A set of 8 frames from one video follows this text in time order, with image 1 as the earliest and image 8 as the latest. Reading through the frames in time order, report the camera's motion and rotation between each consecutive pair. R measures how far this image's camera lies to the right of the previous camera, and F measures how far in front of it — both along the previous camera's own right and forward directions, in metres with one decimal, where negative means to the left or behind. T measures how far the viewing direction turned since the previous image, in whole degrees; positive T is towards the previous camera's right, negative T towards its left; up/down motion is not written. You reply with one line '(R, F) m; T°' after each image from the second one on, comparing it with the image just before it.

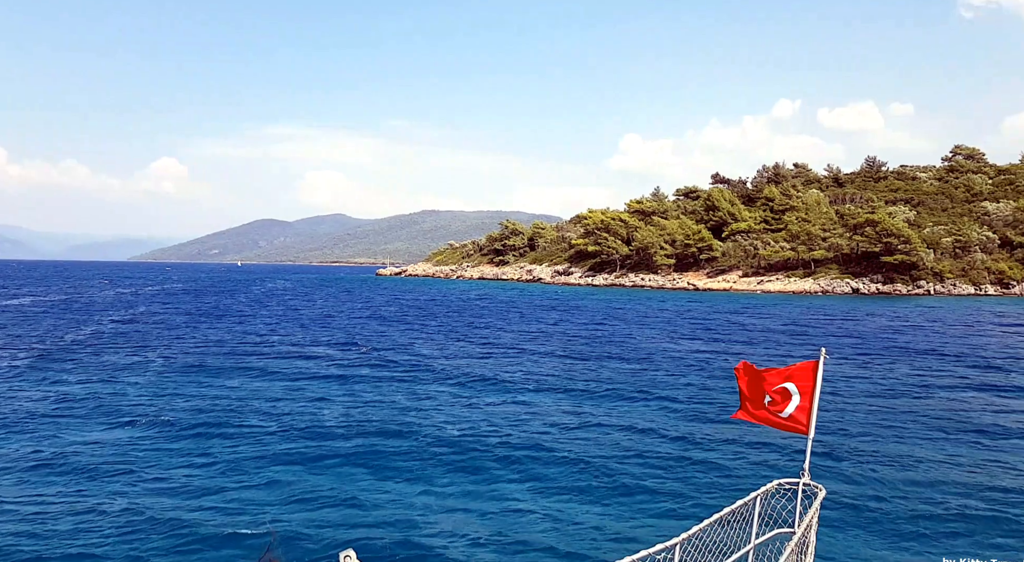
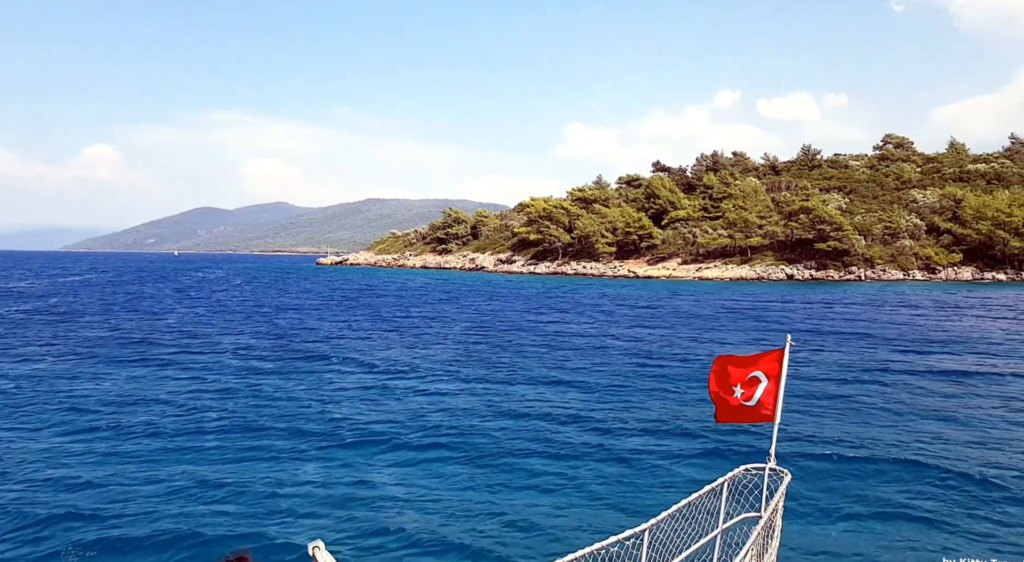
(+0.8, +0.7) m; +4°
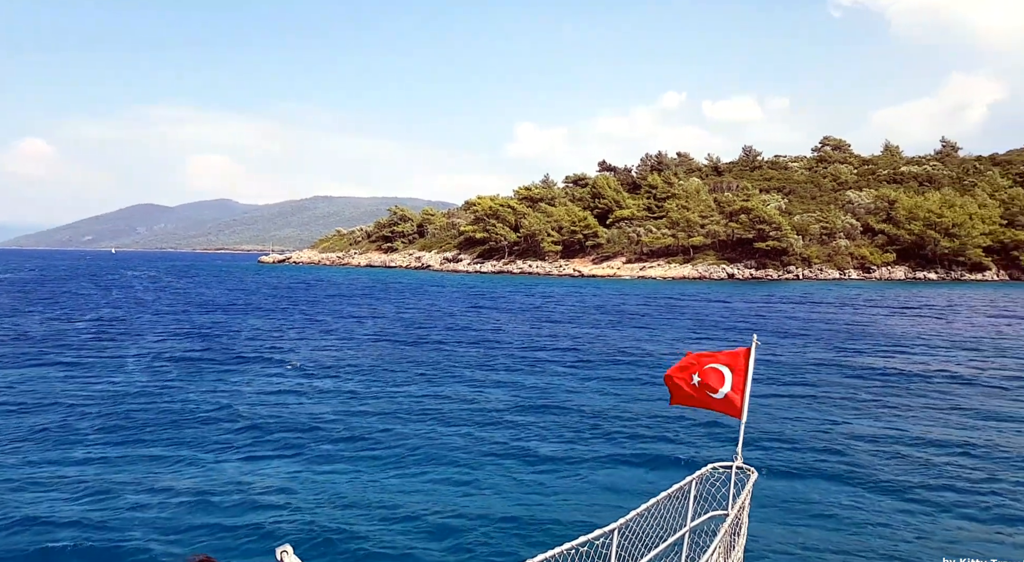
(+0.7, +0.4) m; +4°
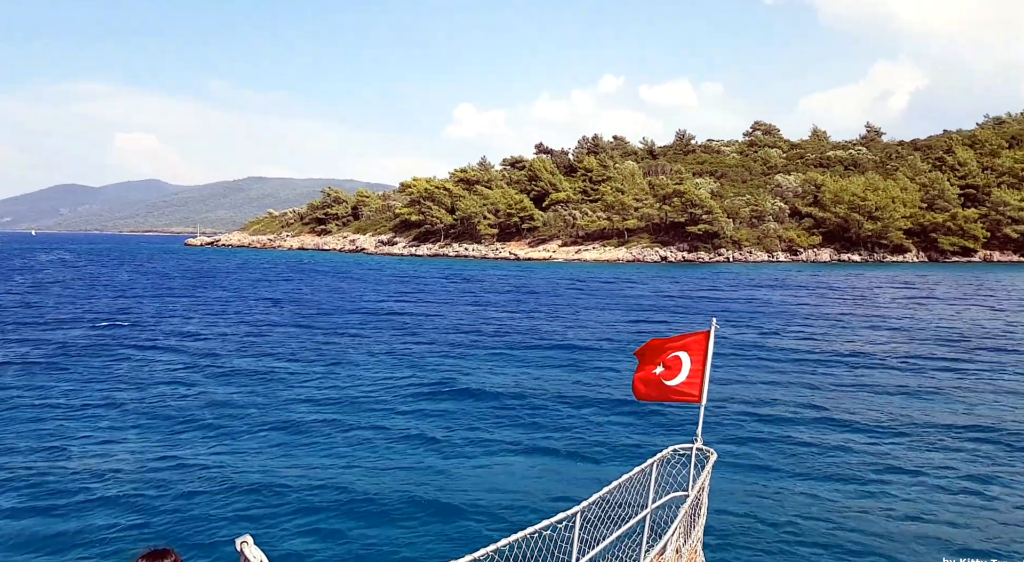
(+0.6, +0.6) m; +4°
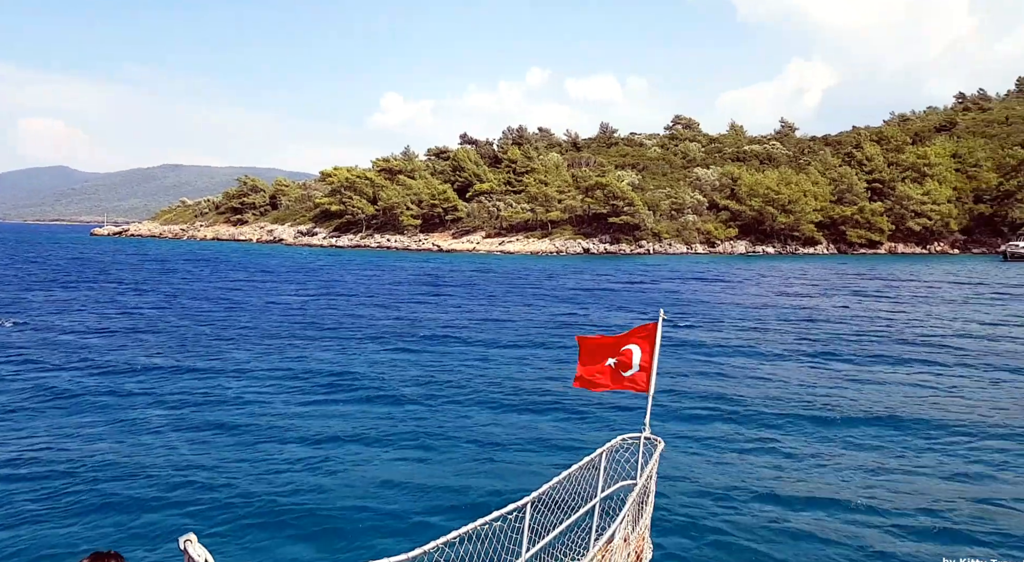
(+0.6, +0.6) m; +5°
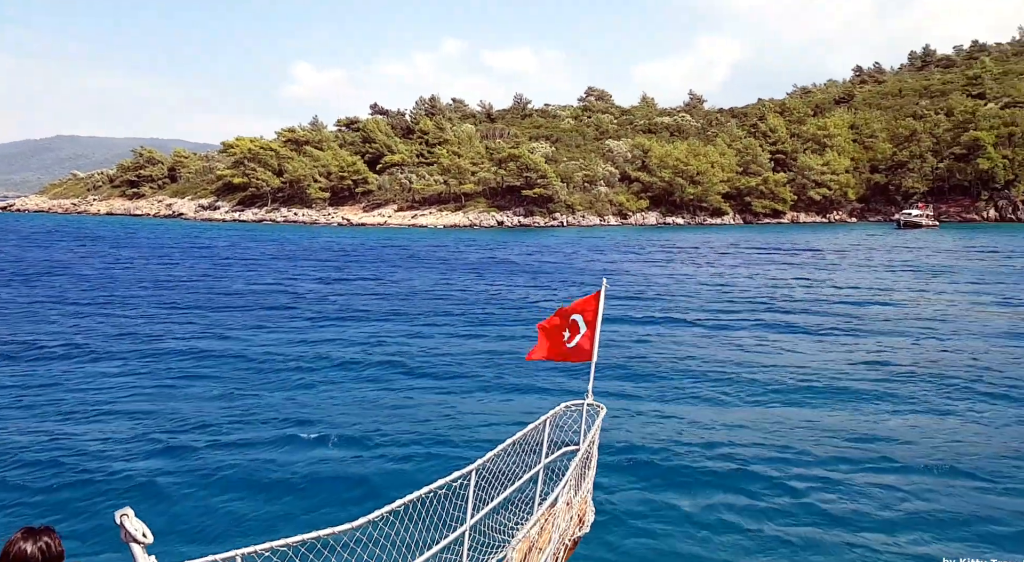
(+0.8, +1.1) m; +6°
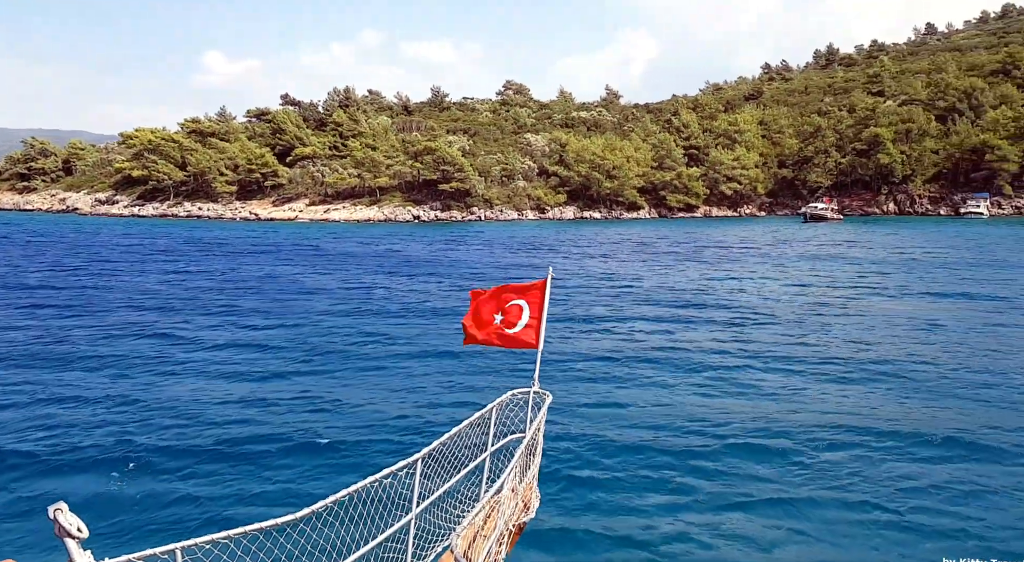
(+0.8, +1.2) m; +6°
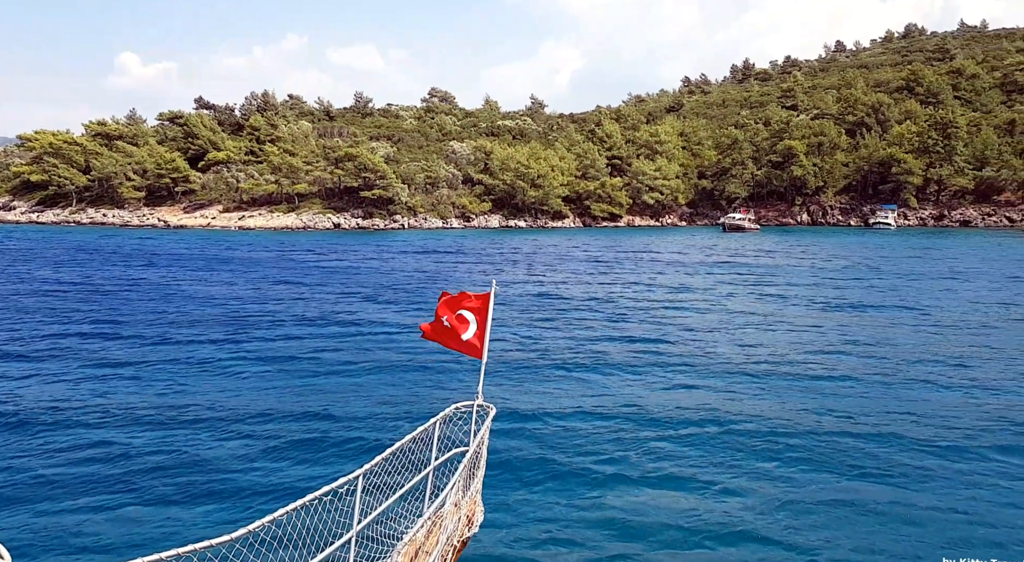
(+0.5, +1.0) m; +5°
